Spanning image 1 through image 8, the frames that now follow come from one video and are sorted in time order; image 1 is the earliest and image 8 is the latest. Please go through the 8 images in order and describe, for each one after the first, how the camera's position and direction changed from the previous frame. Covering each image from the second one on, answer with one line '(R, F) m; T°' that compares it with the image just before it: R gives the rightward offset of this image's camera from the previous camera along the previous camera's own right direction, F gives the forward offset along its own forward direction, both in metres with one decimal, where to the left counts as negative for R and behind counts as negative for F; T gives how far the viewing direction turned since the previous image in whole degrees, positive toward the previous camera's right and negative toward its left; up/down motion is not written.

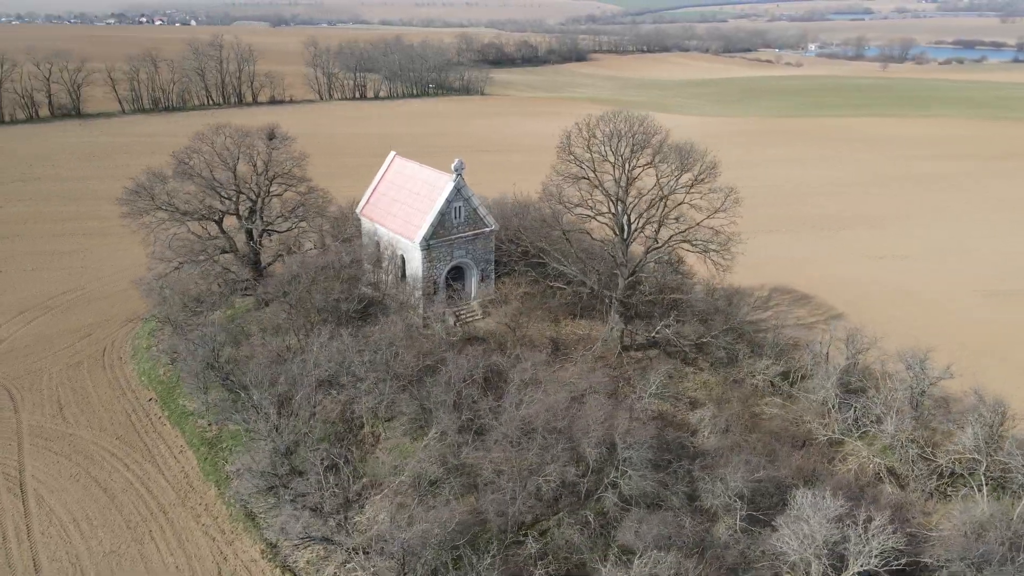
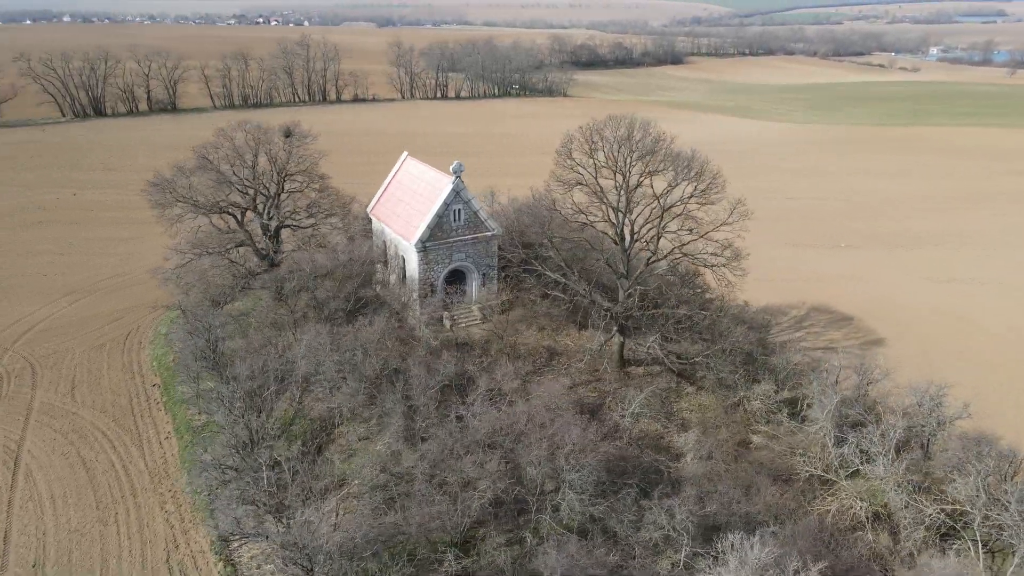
(+3.4, +0.8) m; -7°
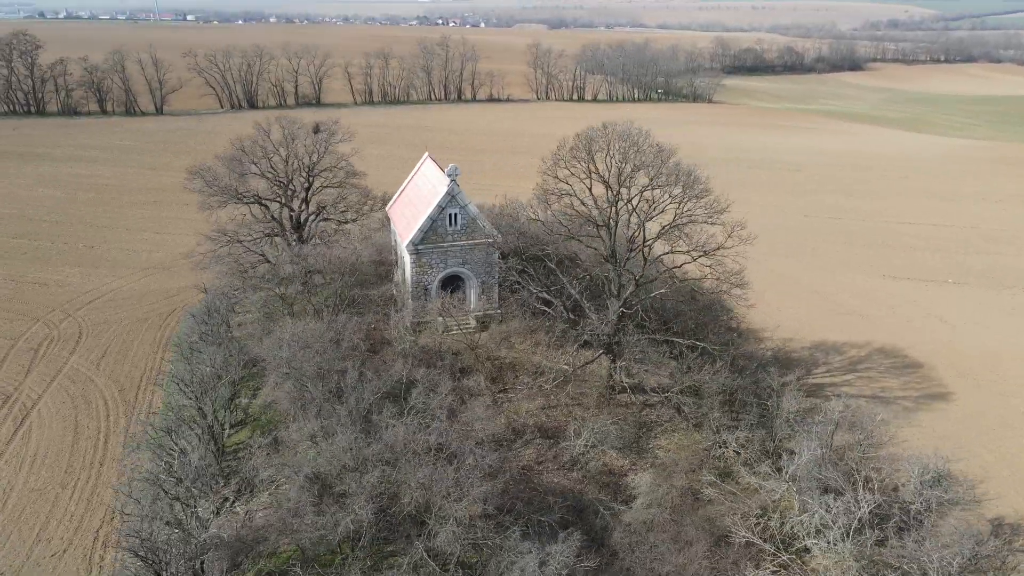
(+5.7, +1.7) m; -12°
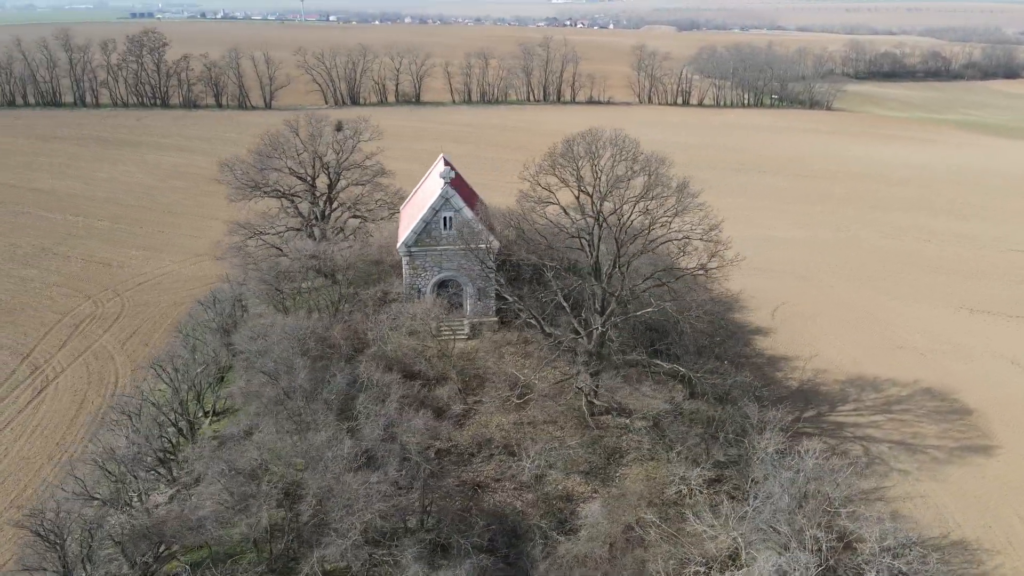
(+4.3, +1.2) m; -9°
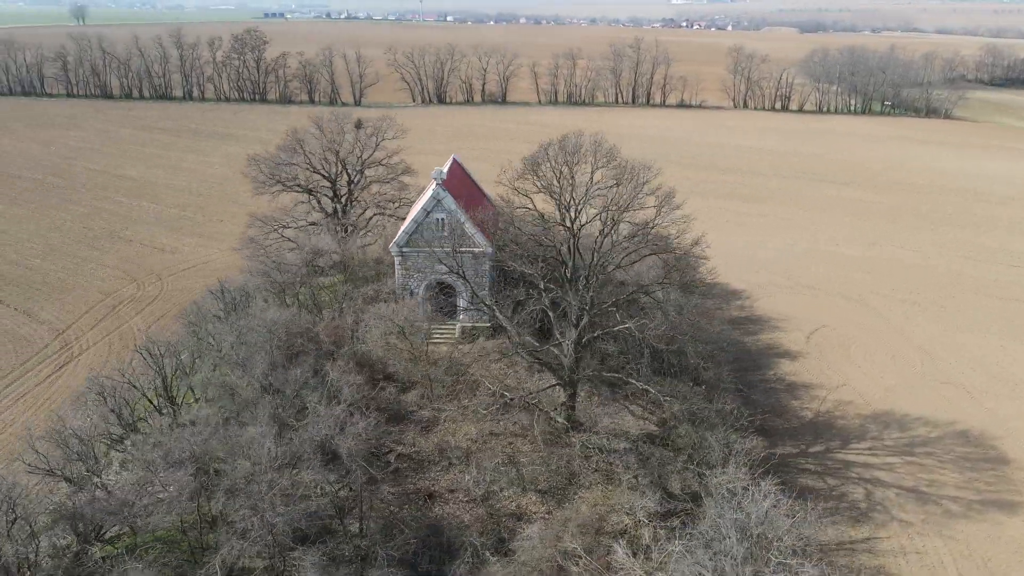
(+3.8, +1.0) m; -8°
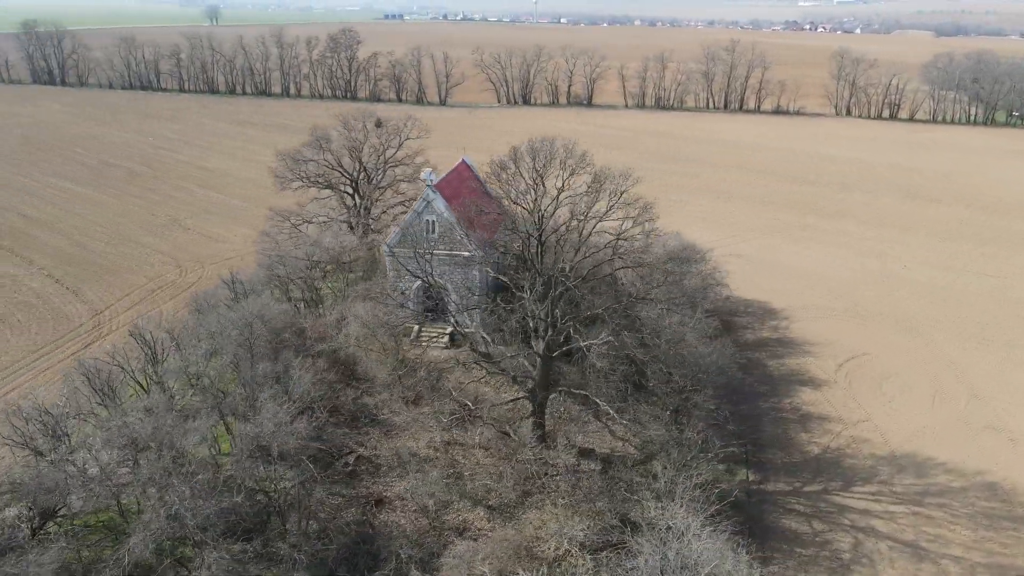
(+3.8, +1.0) m; -8°
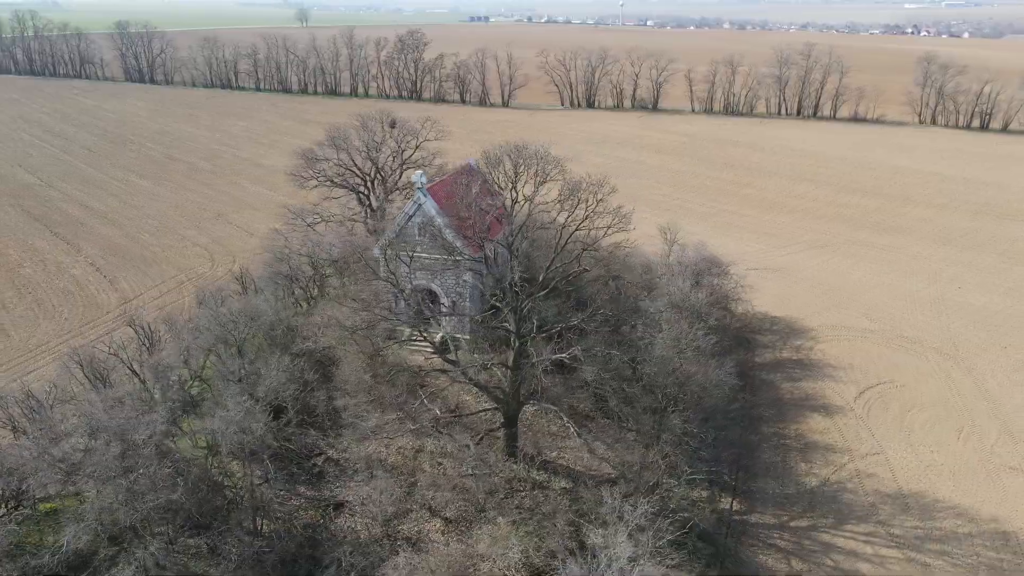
(+2.9, +0.7) m; -6°
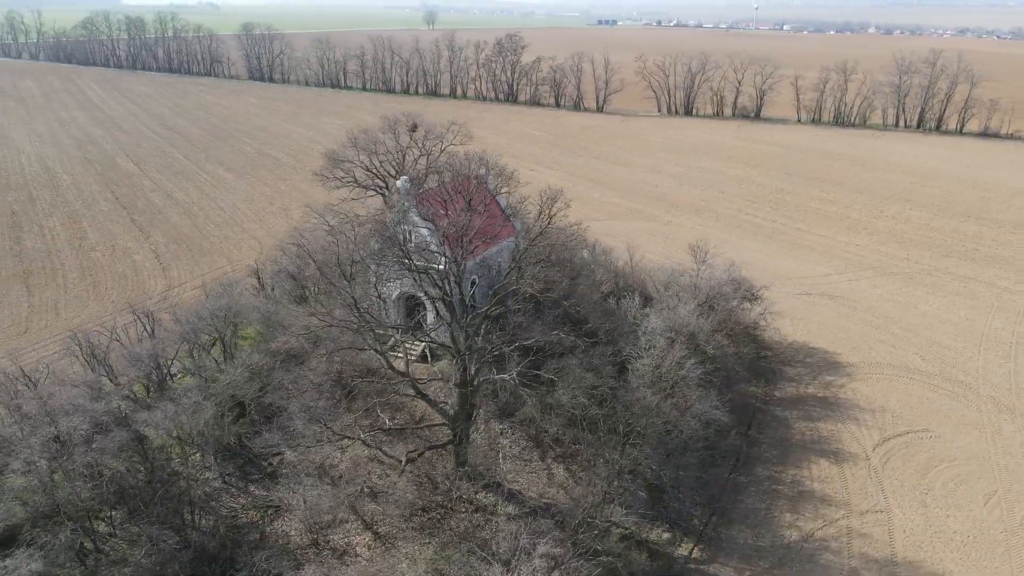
(+4.3, +1.1) m; -9°
